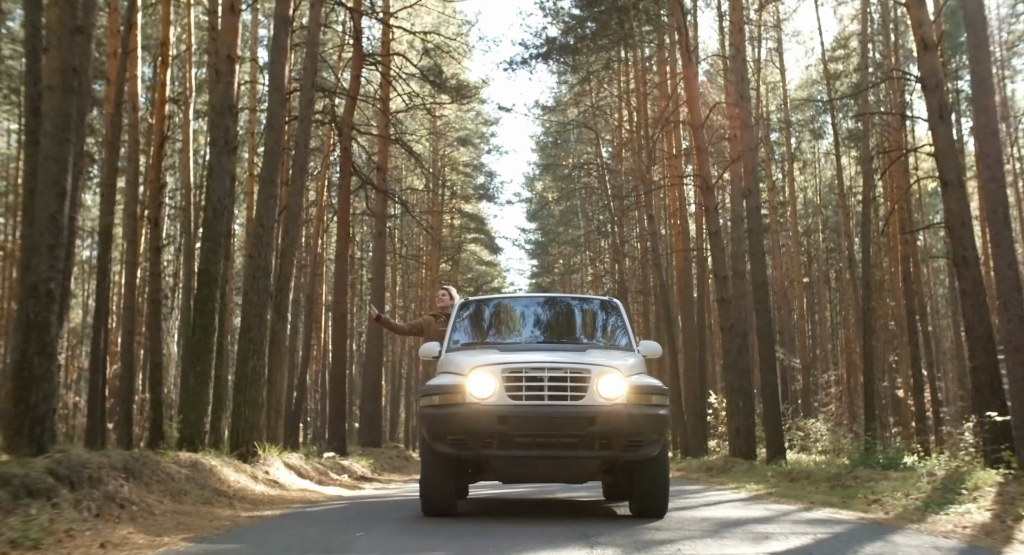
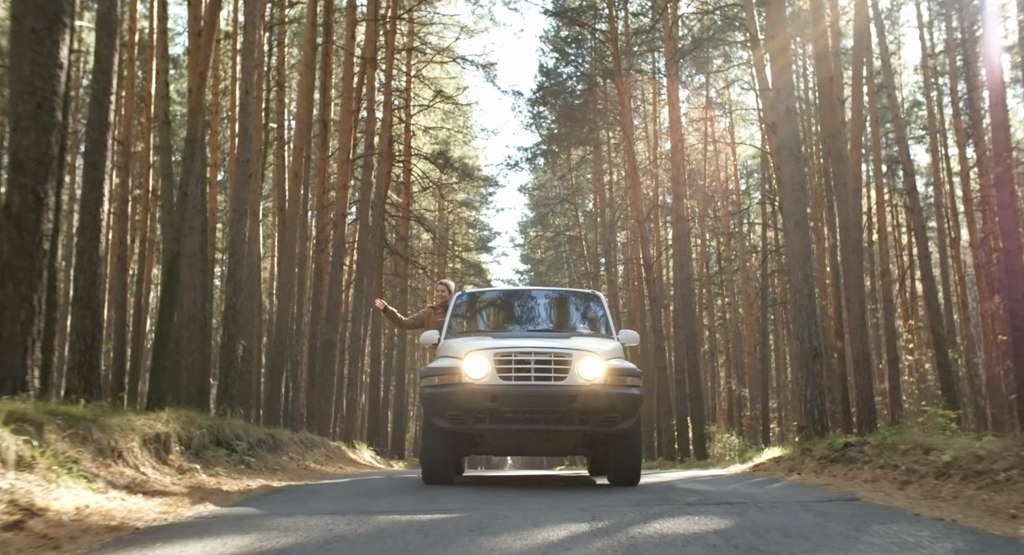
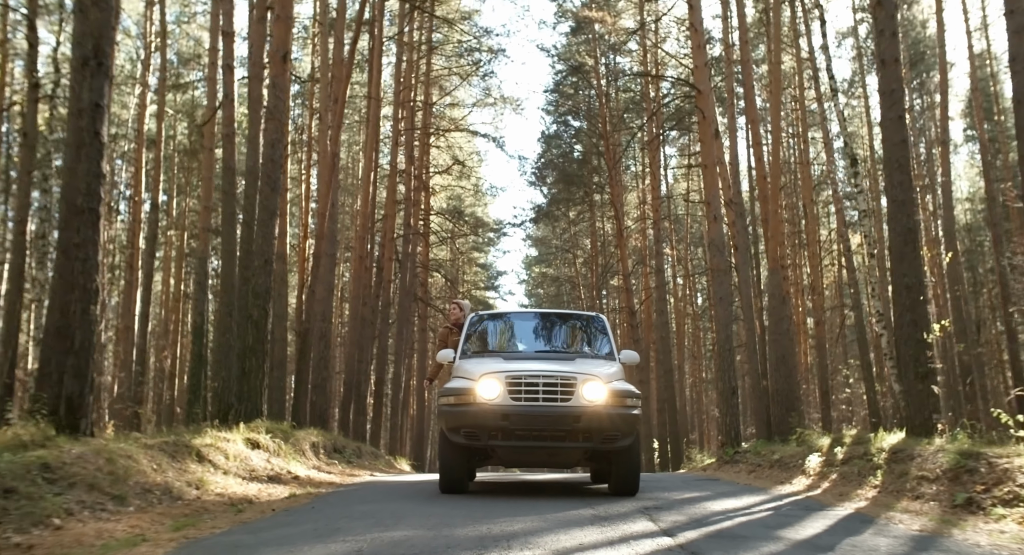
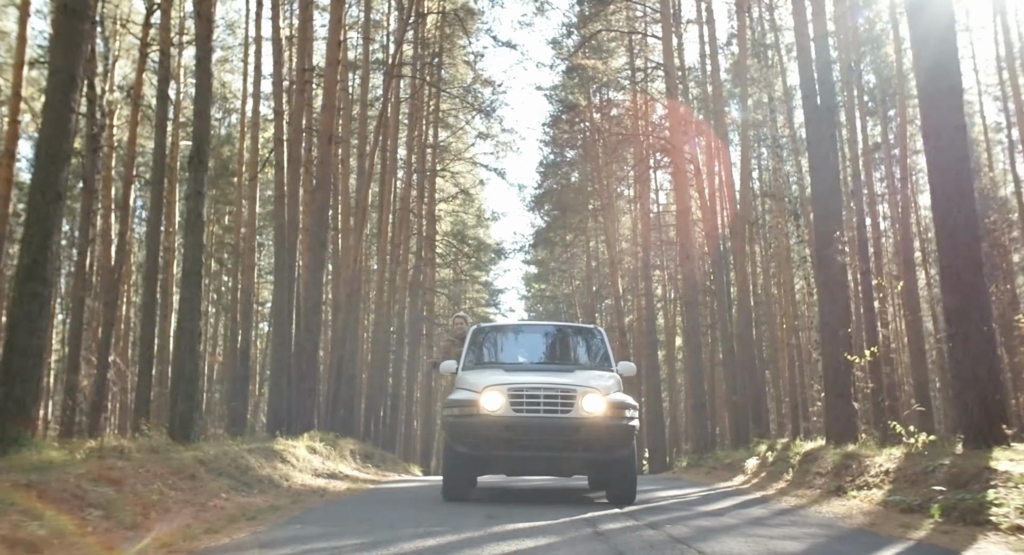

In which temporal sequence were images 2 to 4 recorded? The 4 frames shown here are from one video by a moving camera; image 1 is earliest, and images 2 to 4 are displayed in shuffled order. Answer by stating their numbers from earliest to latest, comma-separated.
2, 3, 4
